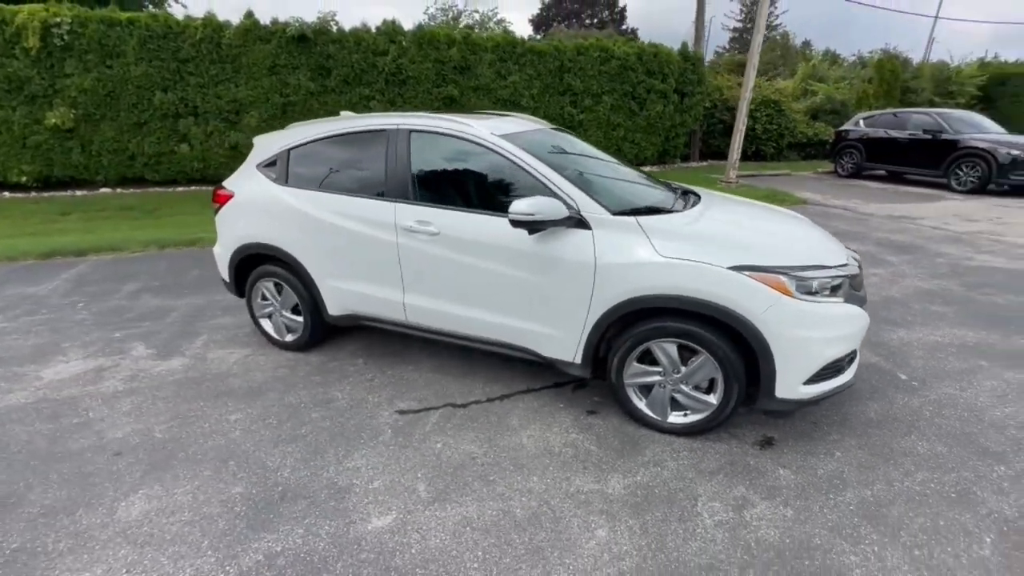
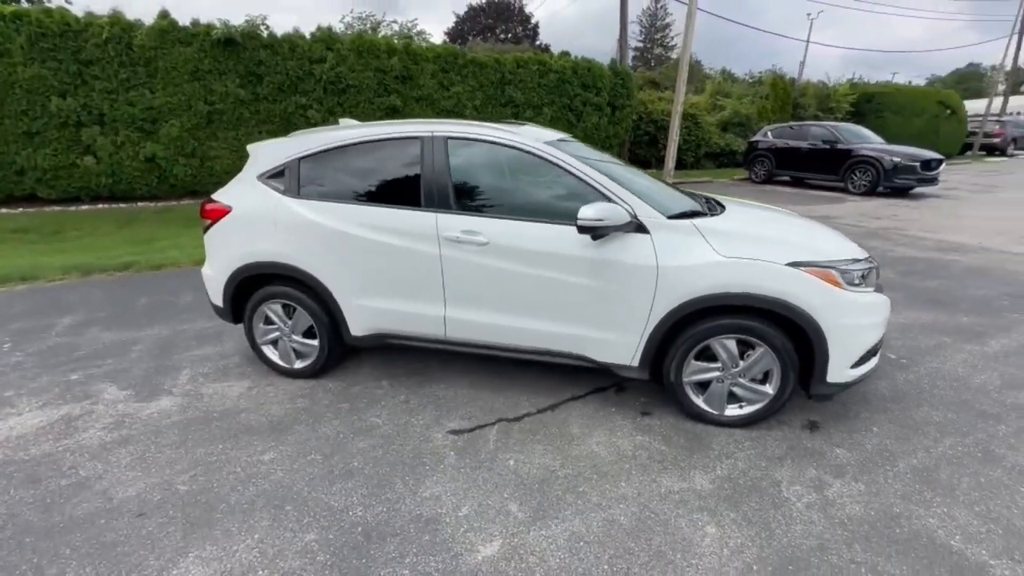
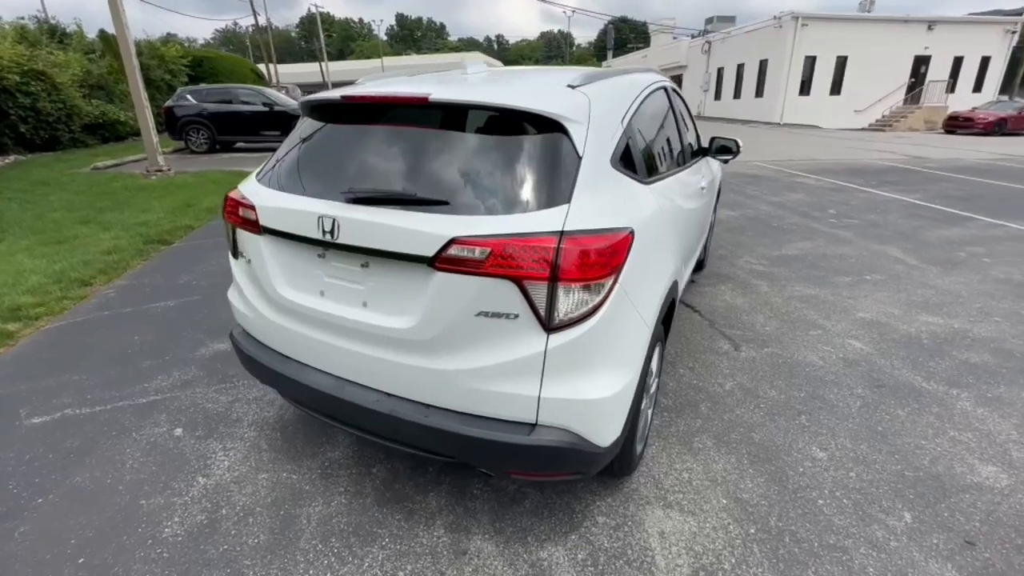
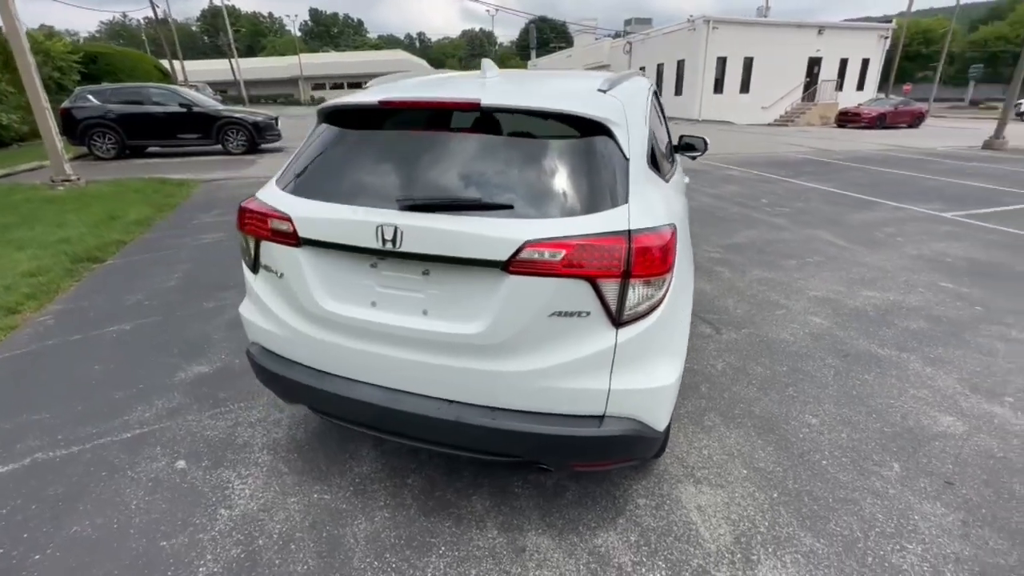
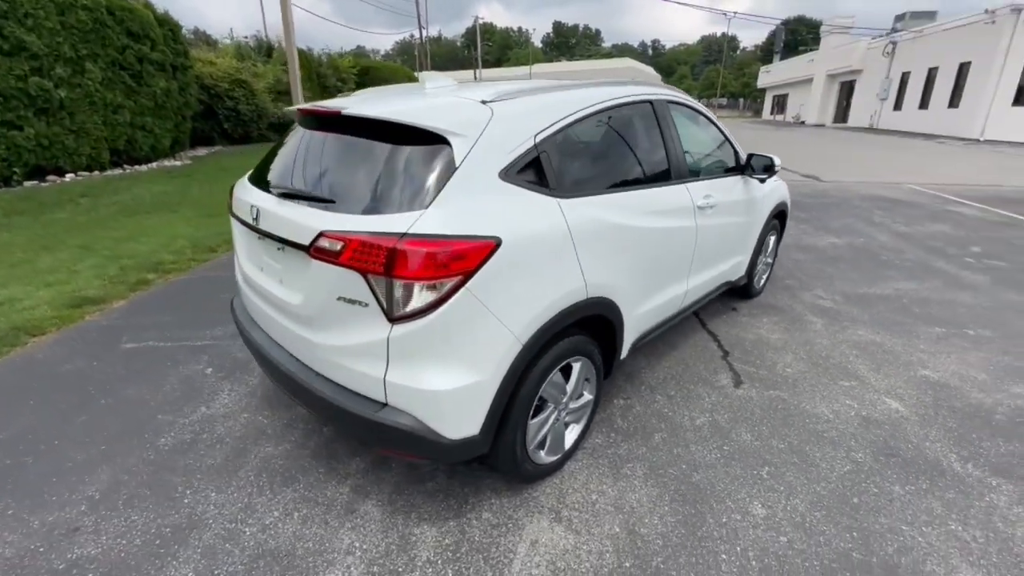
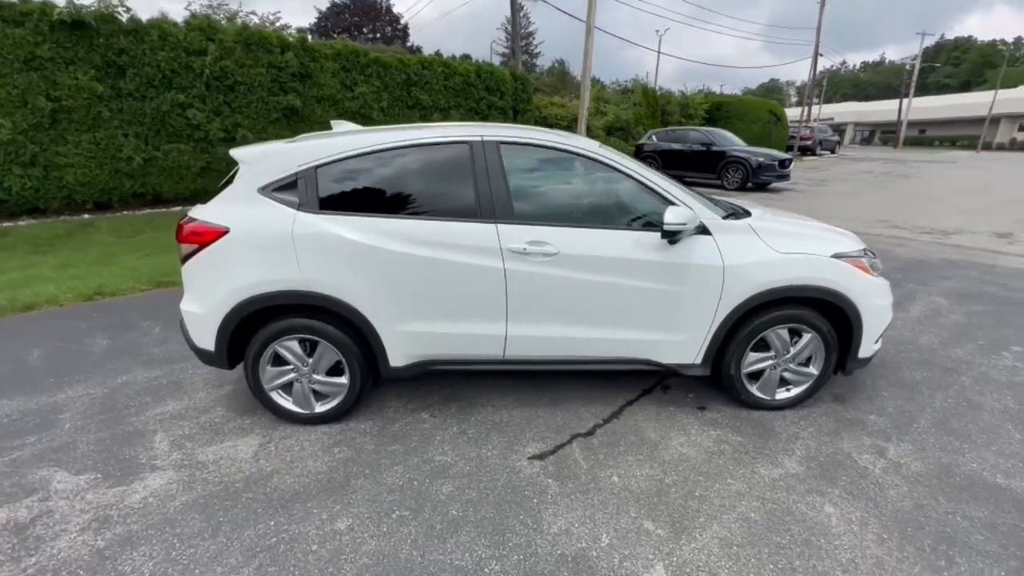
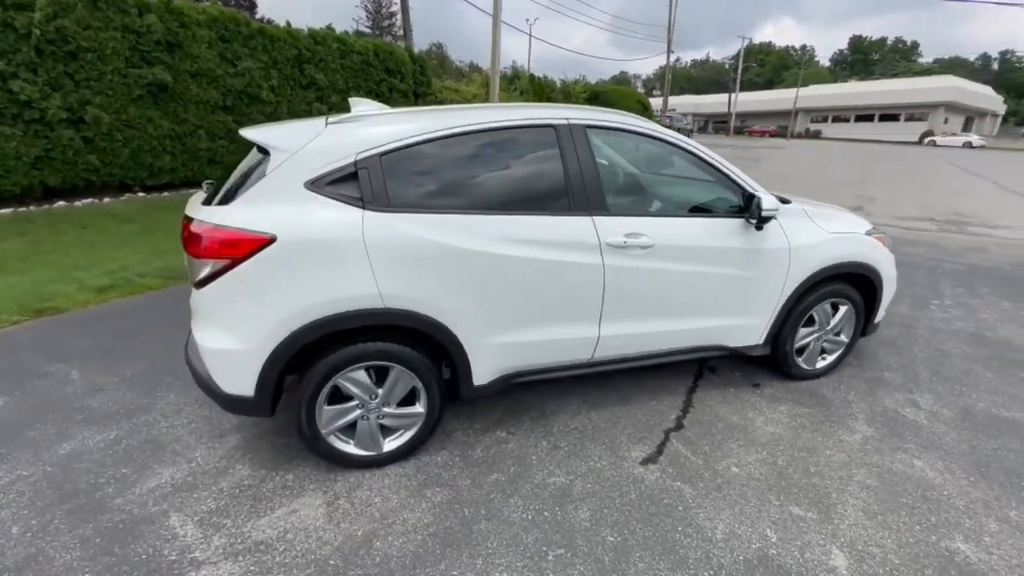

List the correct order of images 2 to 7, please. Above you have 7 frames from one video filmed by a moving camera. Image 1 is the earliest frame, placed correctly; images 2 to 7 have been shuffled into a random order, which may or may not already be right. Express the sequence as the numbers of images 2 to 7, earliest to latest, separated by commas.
2, 6, 7, 5, 3, 4
